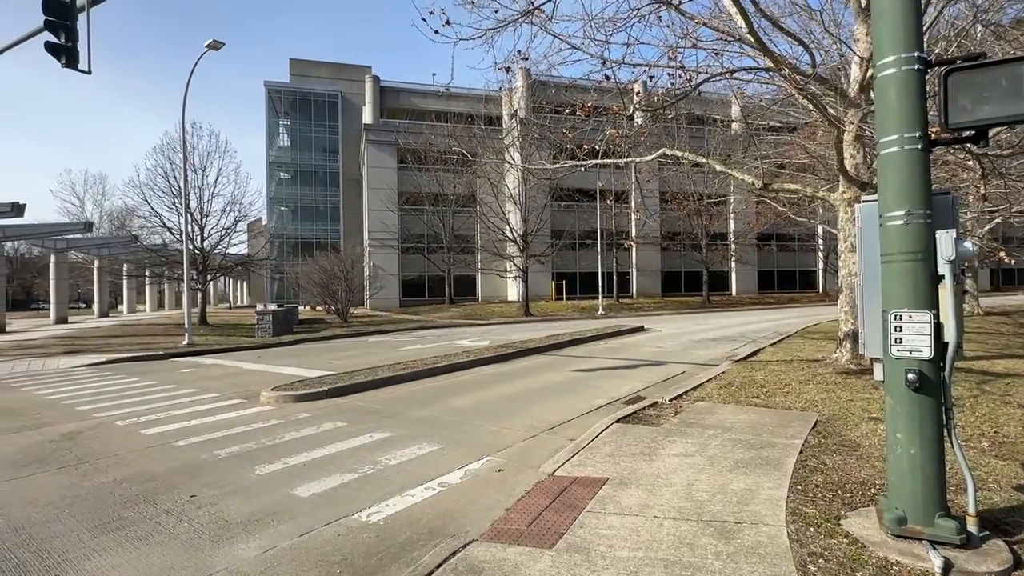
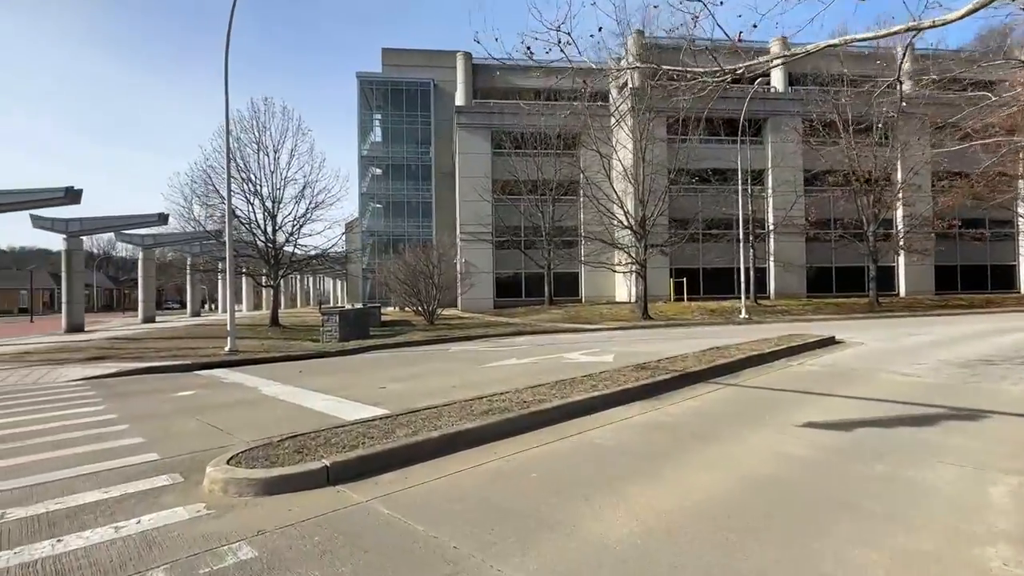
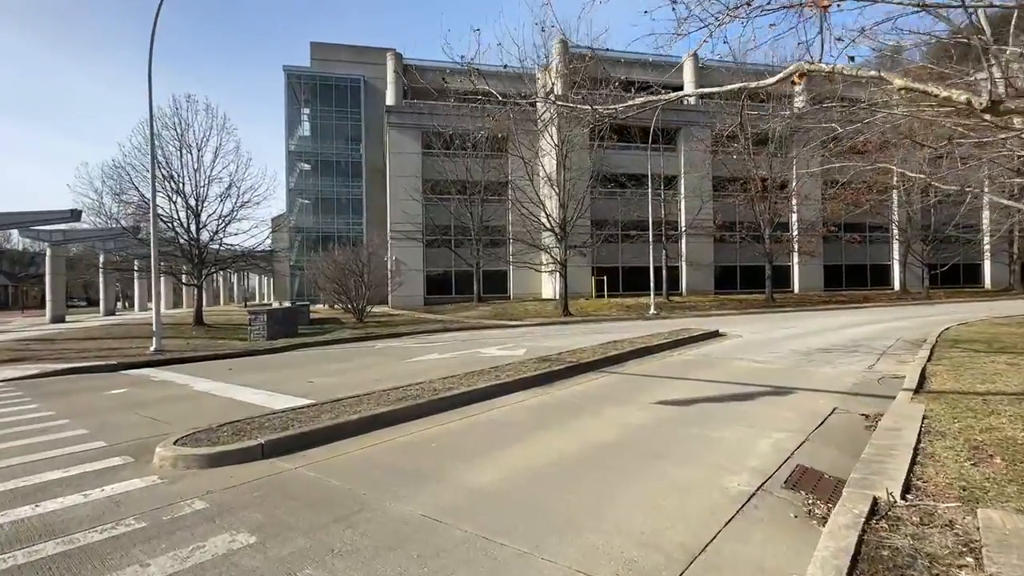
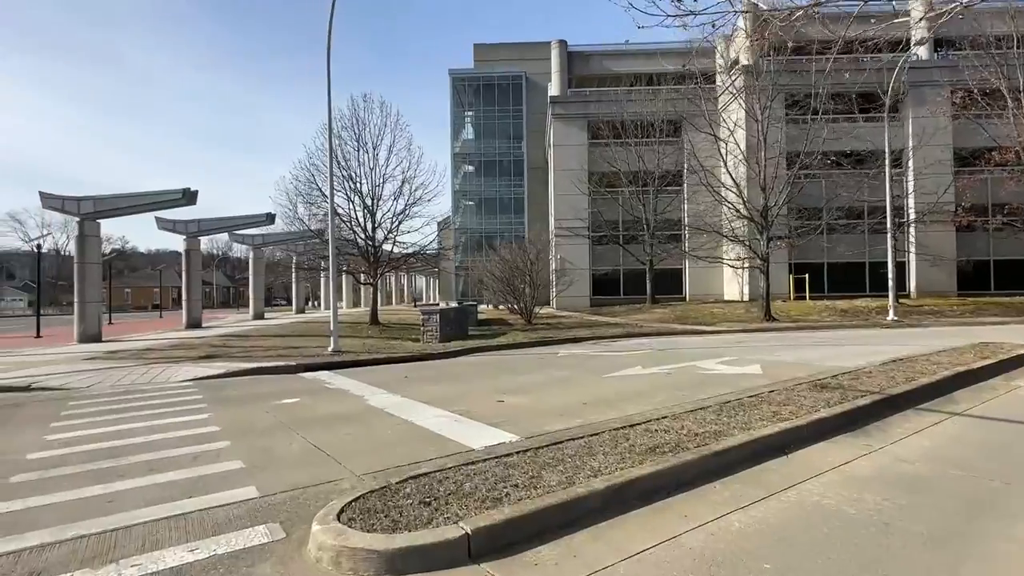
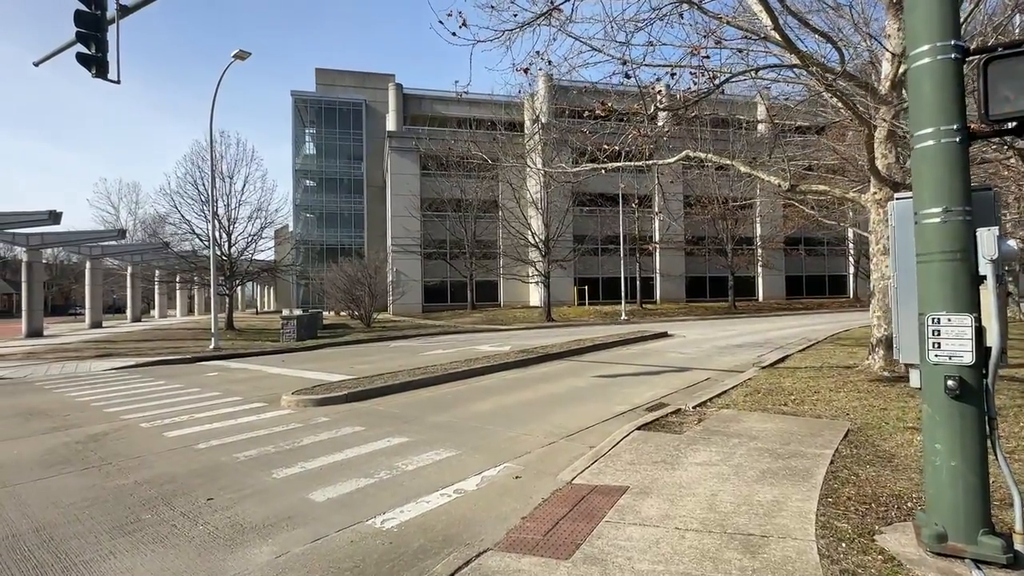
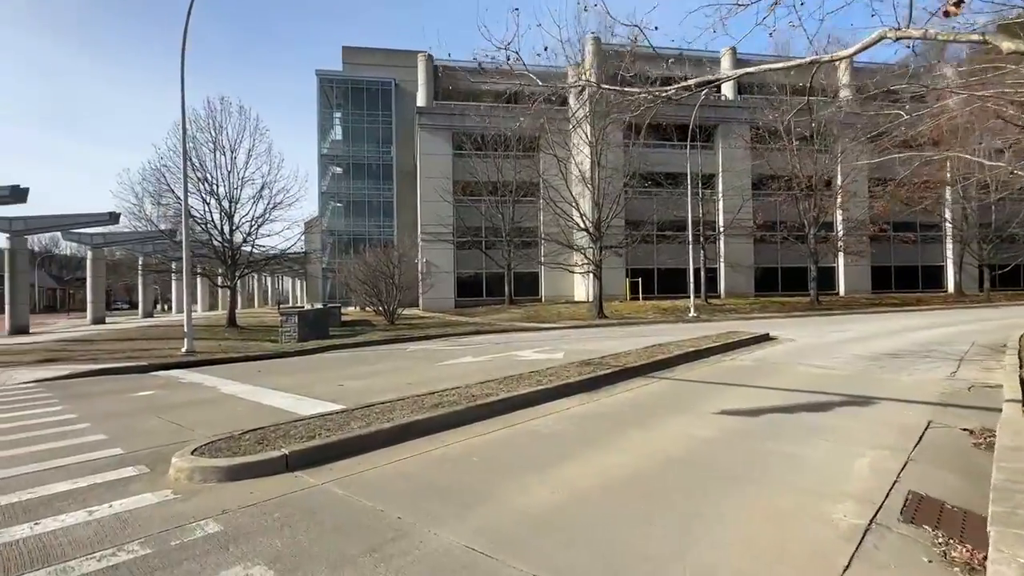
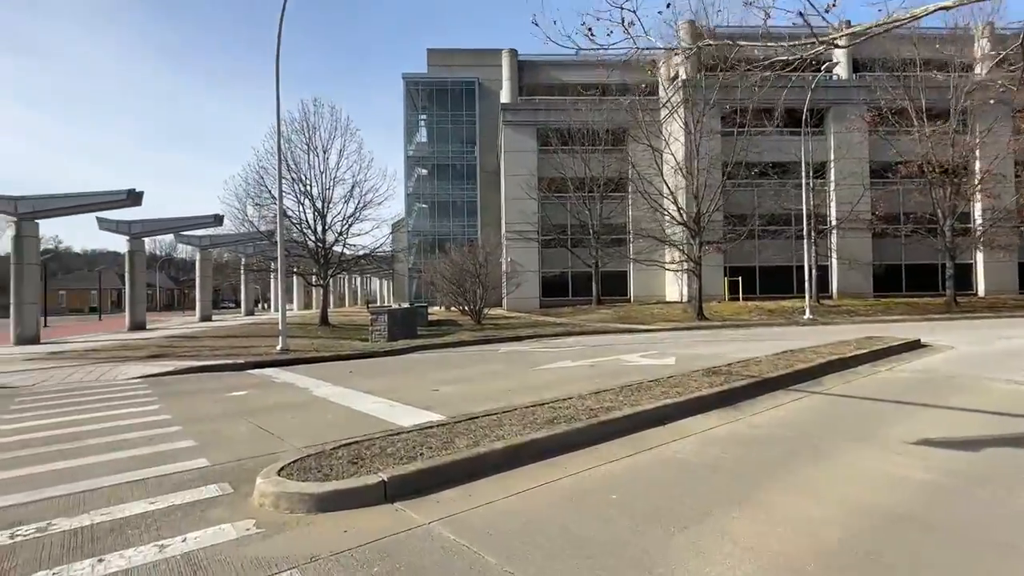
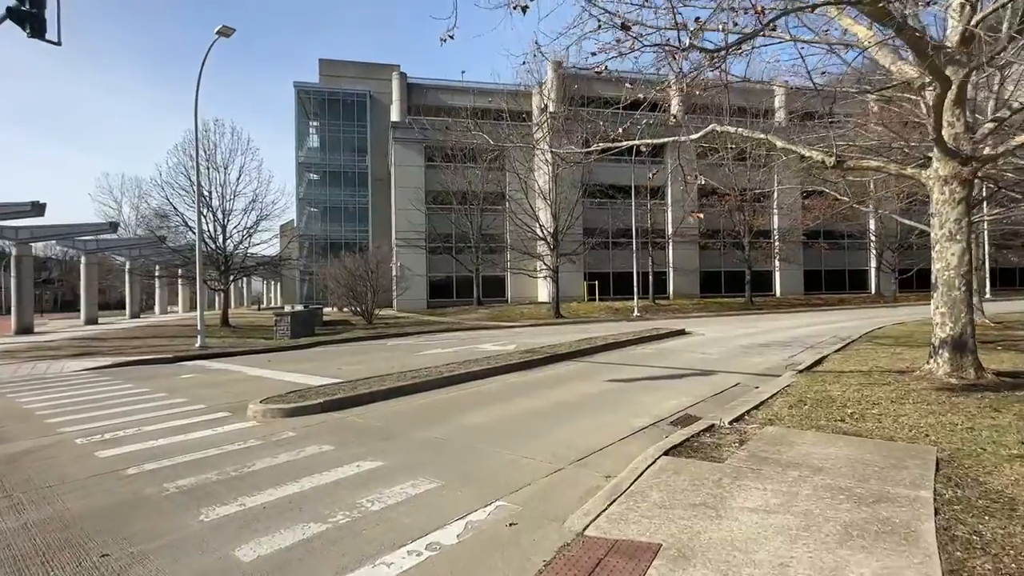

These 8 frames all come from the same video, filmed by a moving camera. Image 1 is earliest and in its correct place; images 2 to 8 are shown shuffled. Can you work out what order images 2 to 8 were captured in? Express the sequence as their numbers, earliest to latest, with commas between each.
5, 8, 3, 6, 2, 7, 4
